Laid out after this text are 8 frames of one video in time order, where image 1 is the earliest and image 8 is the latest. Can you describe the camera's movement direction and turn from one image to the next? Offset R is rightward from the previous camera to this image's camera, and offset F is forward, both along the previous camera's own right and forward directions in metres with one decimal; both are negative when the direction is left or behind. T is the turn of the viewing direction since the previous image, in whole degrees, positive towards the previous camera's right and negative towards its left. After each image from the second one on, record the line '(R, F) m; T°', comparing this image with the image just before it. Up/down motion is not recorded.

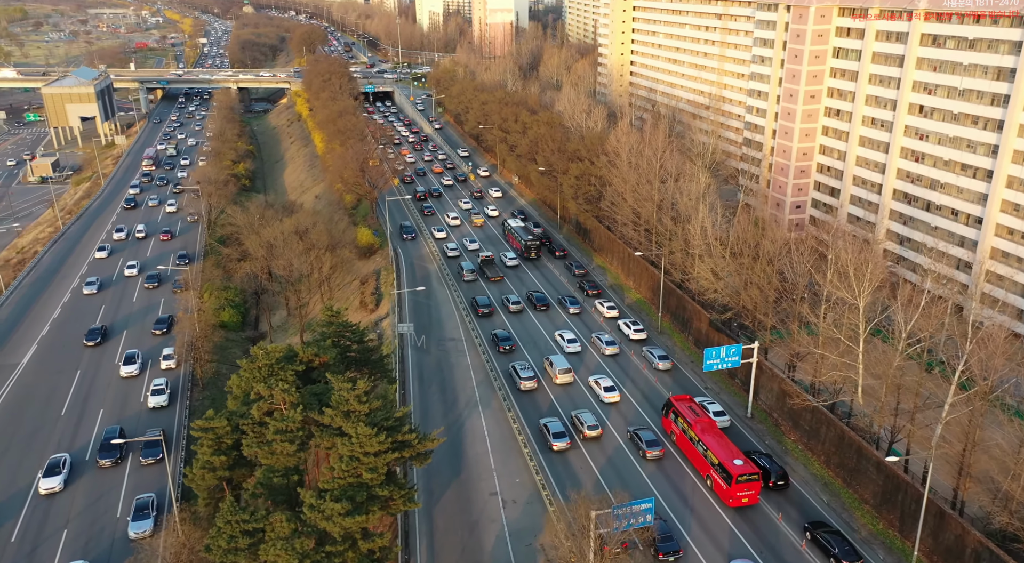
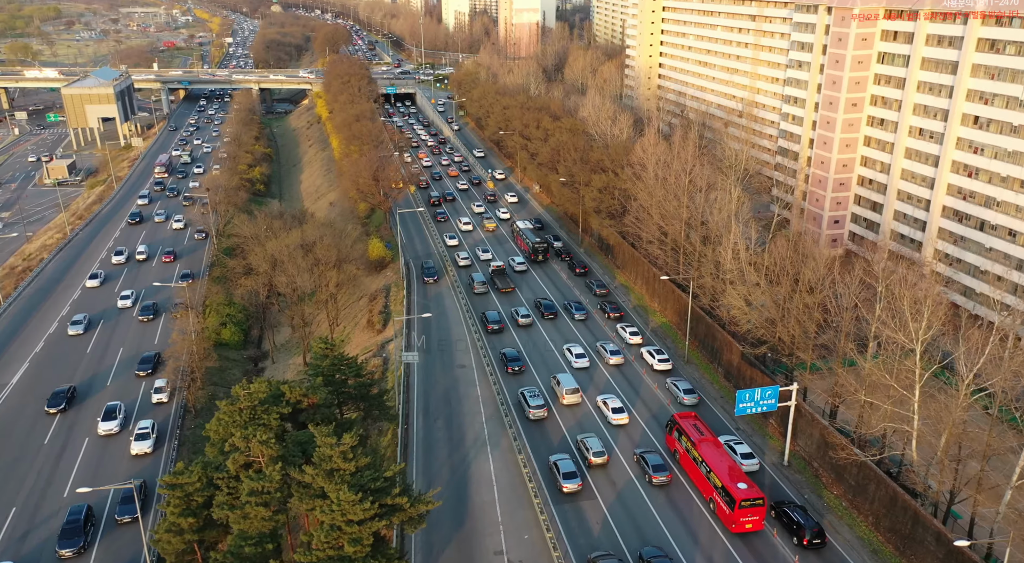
(+0.8, +5.3) m; -2°
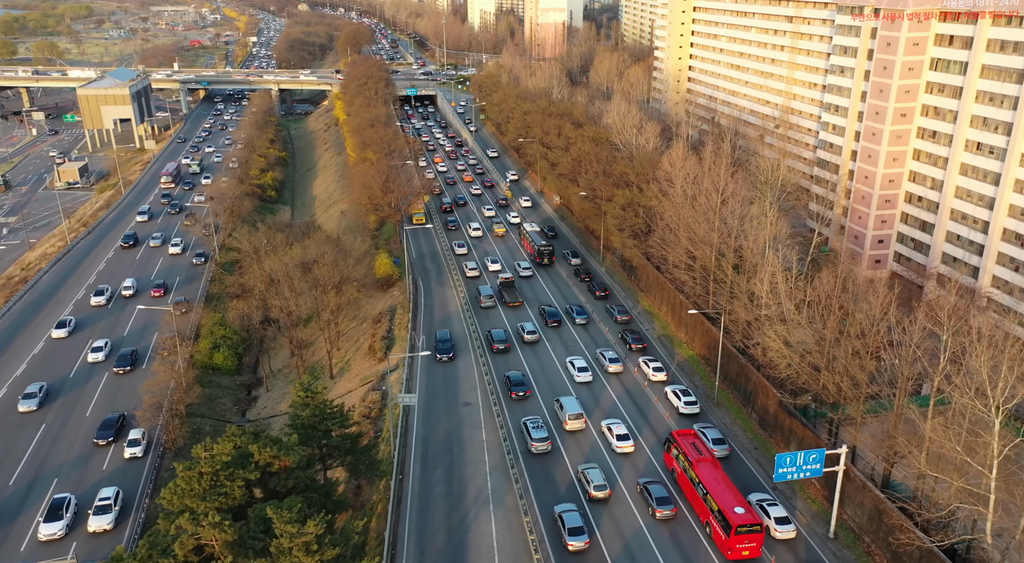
(+1.0, +6.4) m; -2°
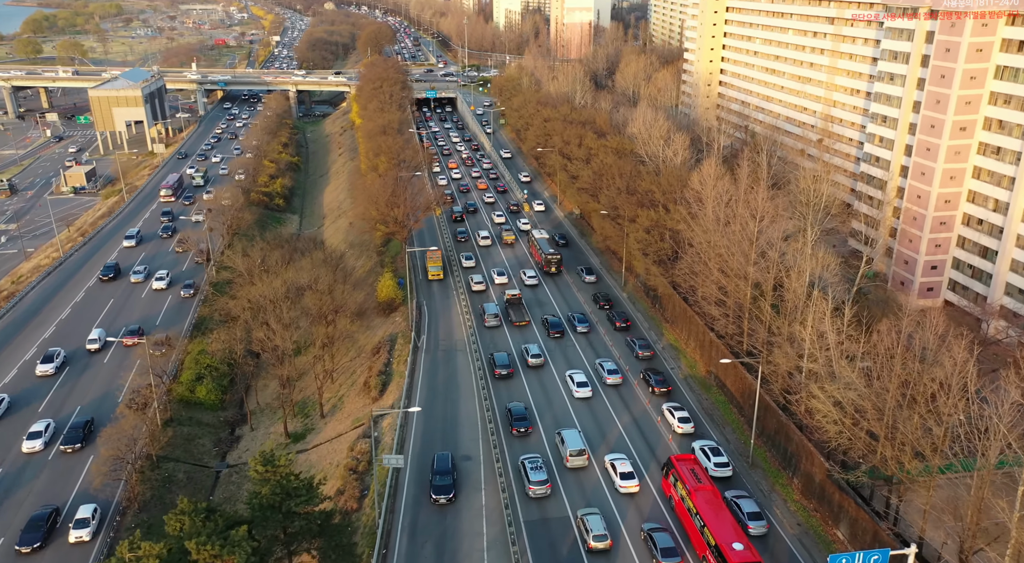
(+1.1, +7.4) m; -2°
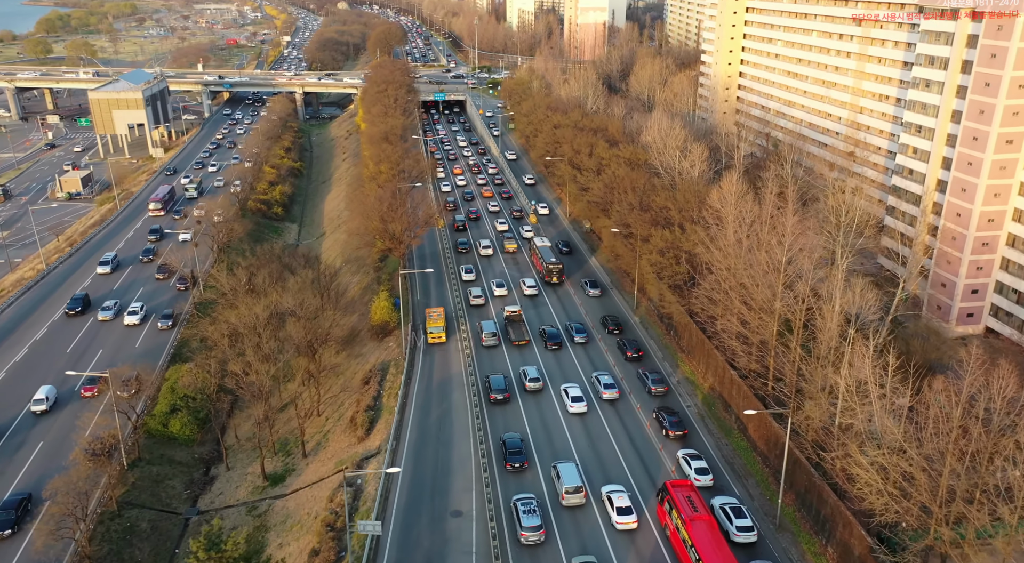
(+0.9, +5.9) m; -1°
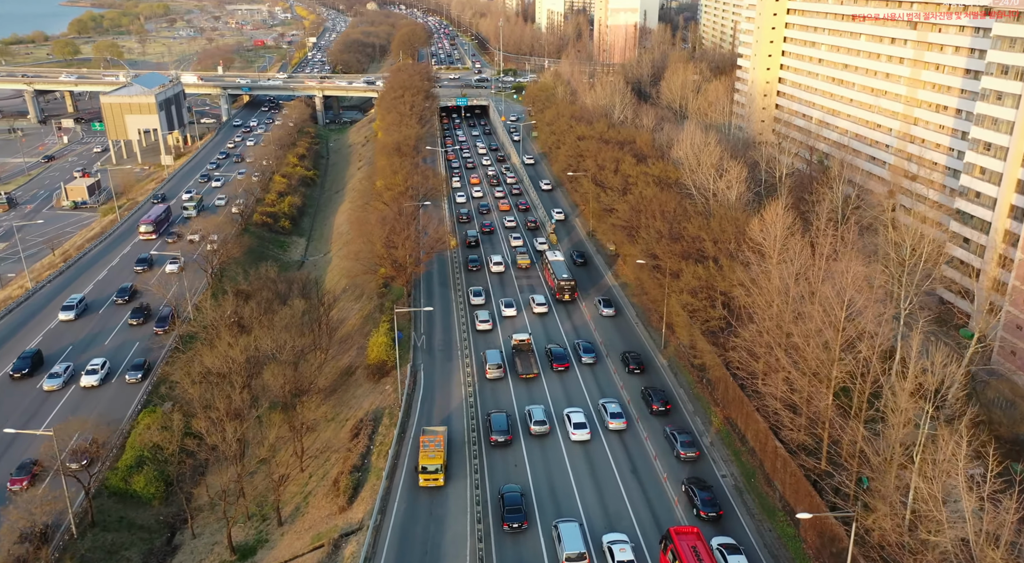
(+1.3, +8.2) m; -2°
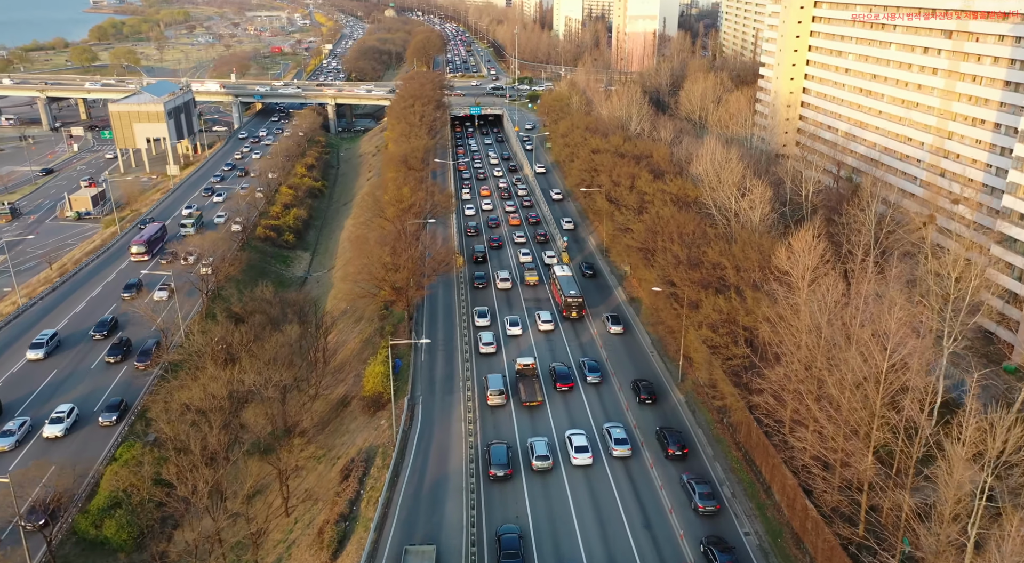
(+0.8, +4.6) m; -1°
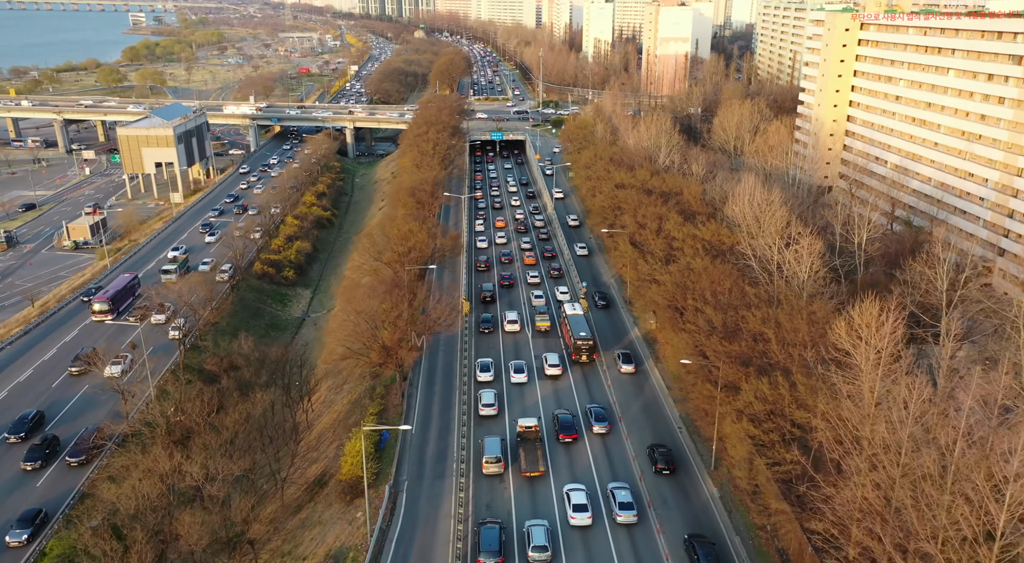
(+1.5, +9.3) m; -2°
